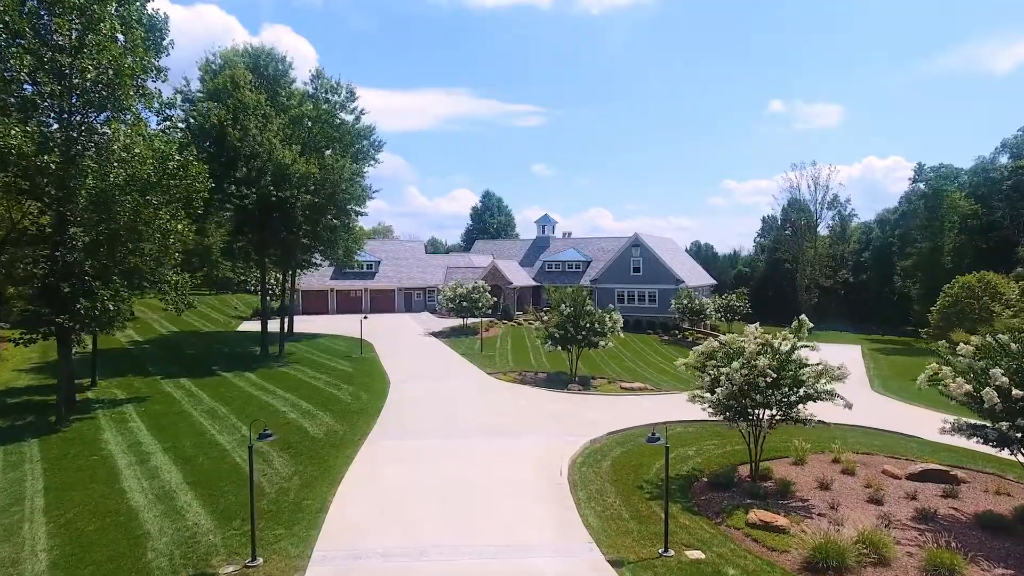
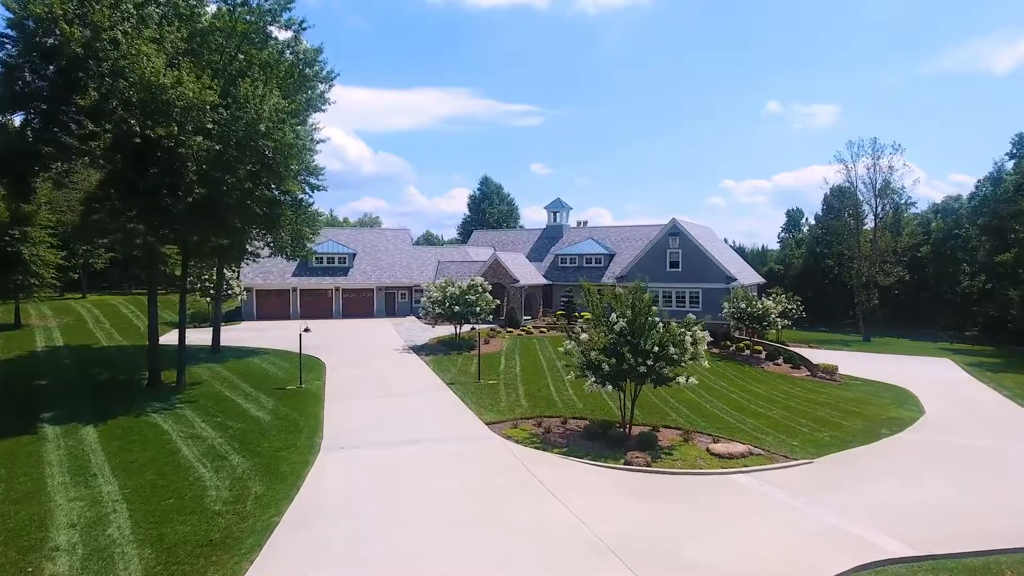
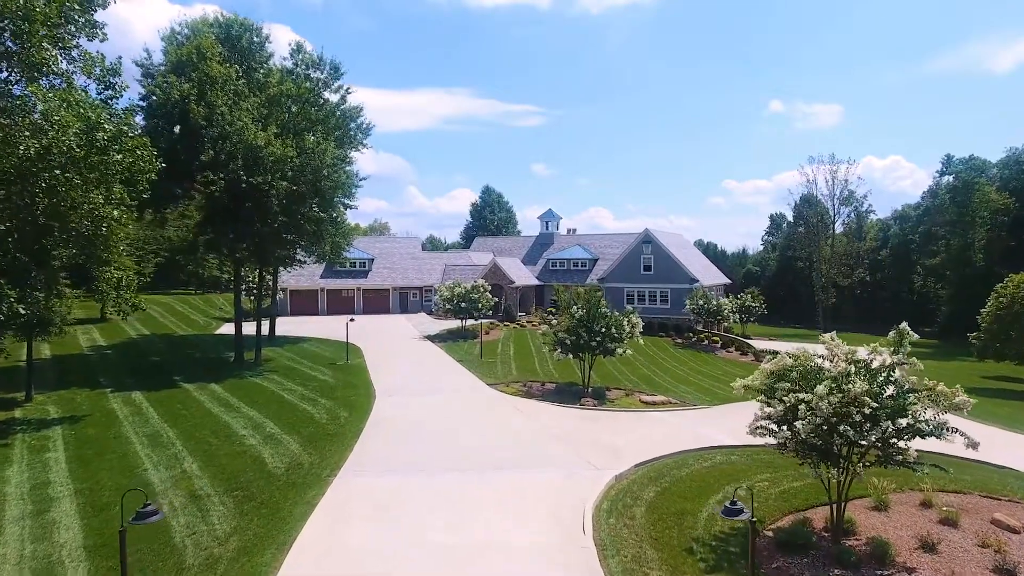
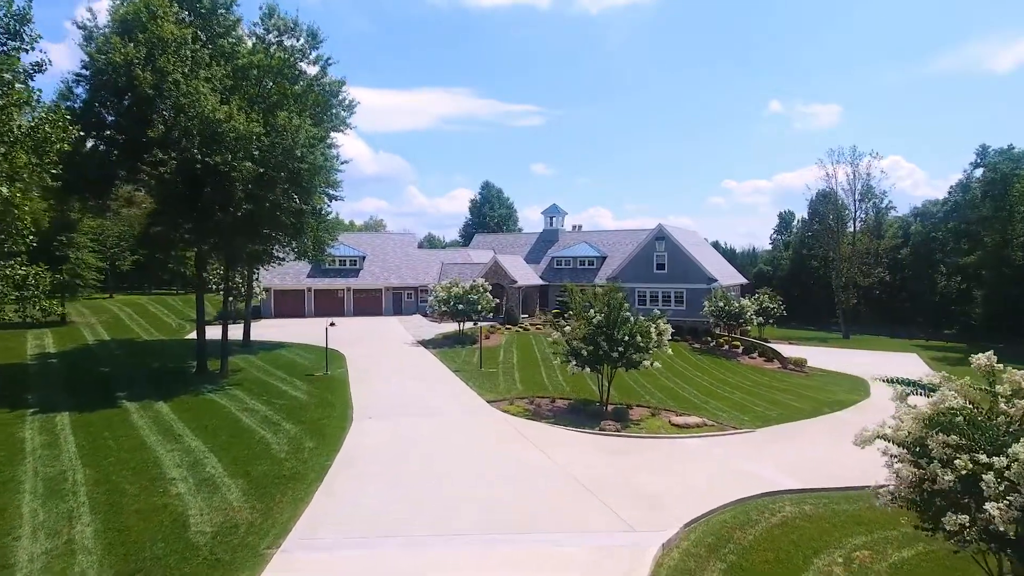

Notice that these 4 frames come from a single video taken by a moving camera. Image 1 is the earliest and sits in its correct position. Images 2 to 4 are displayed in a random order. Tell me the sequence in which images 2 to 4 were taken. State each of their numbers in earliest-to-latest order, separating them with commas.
3, 4, 2
